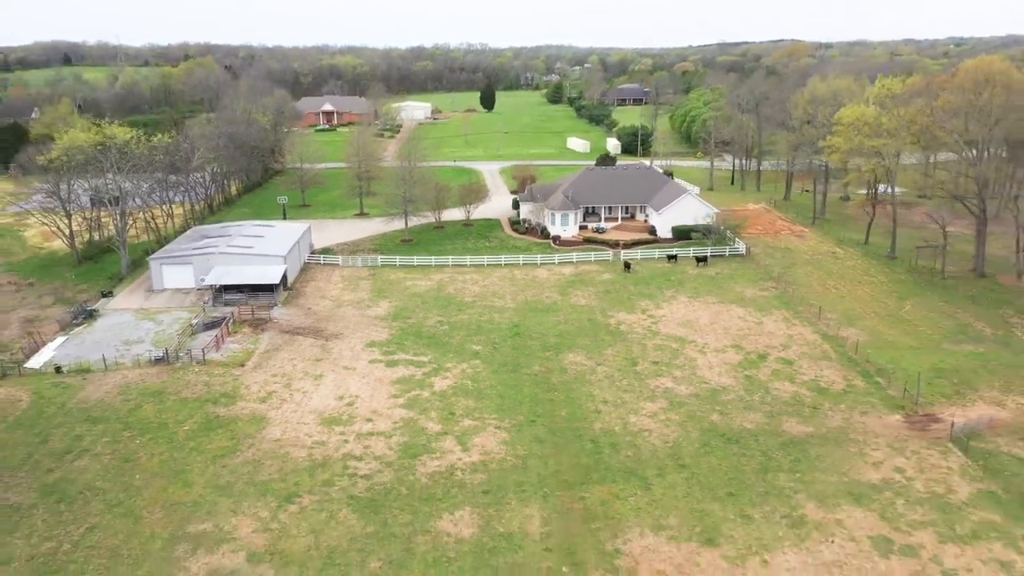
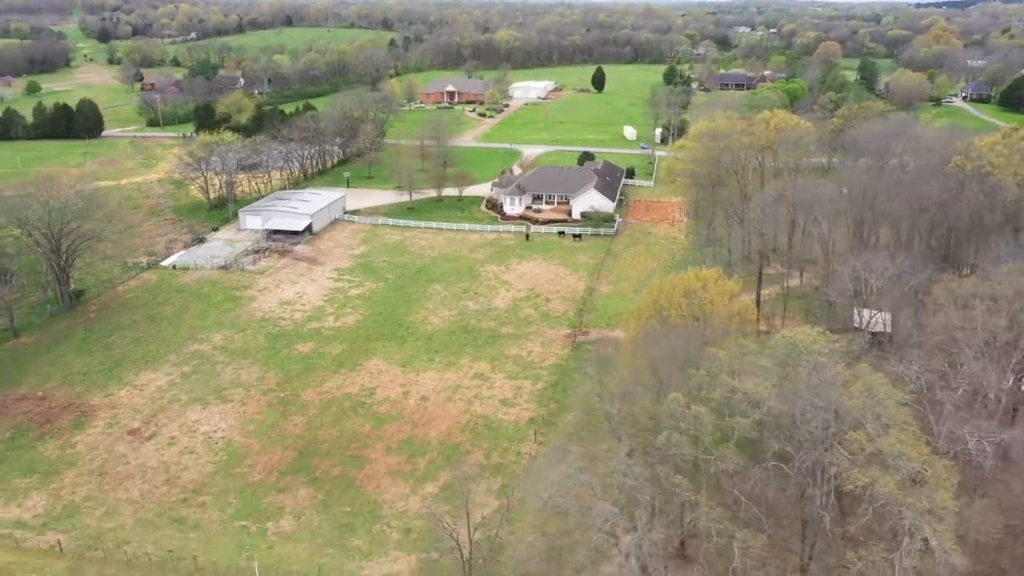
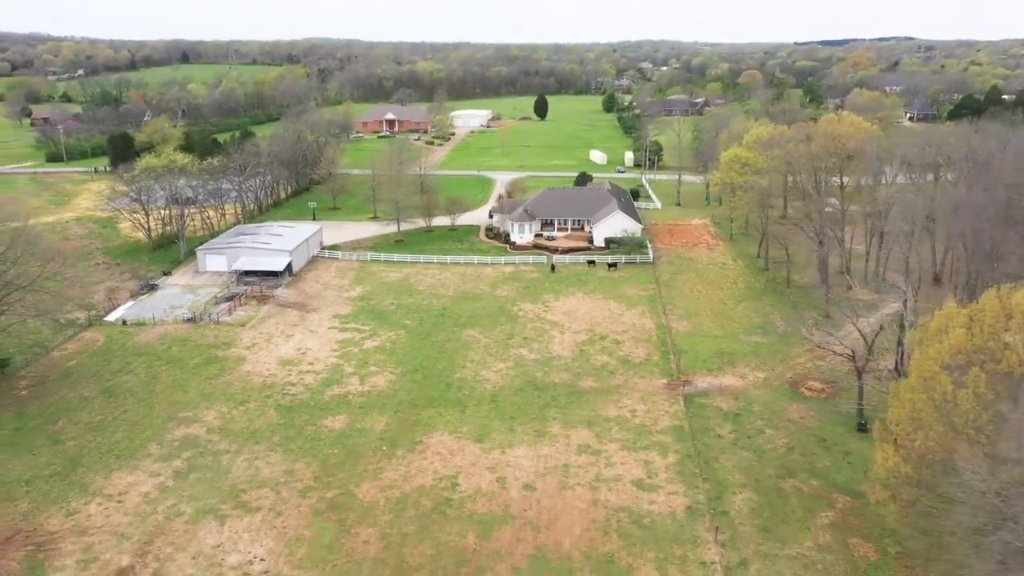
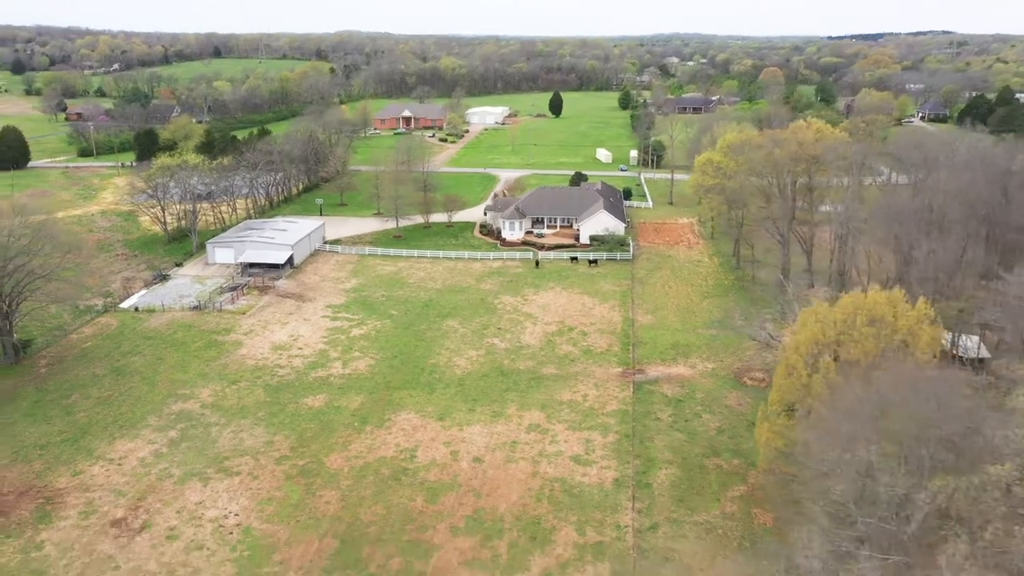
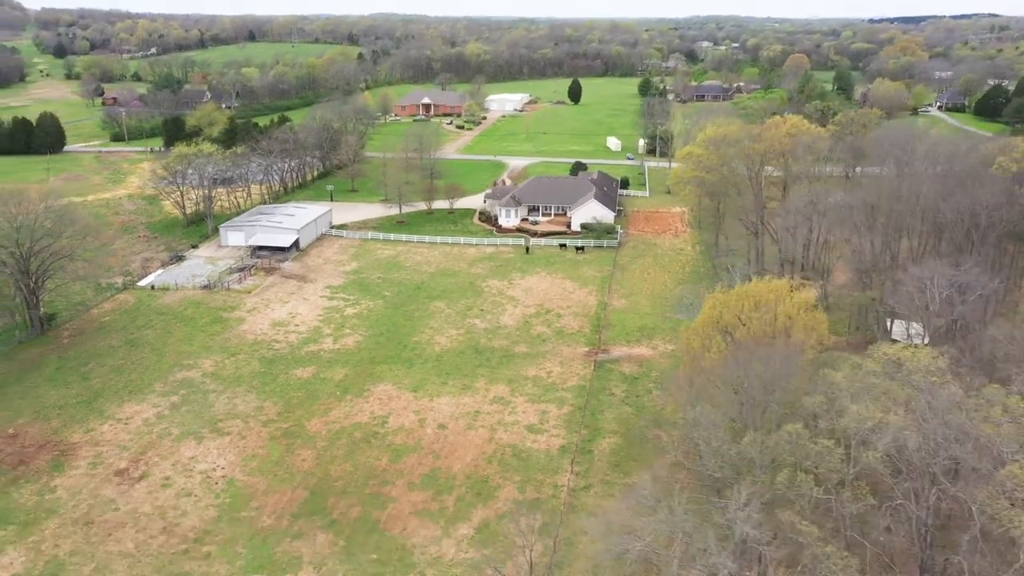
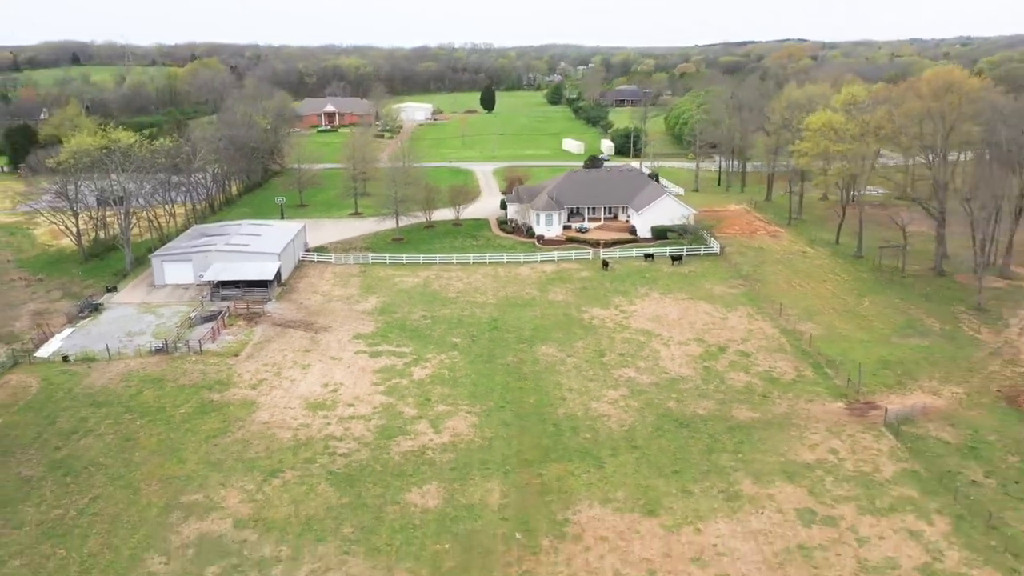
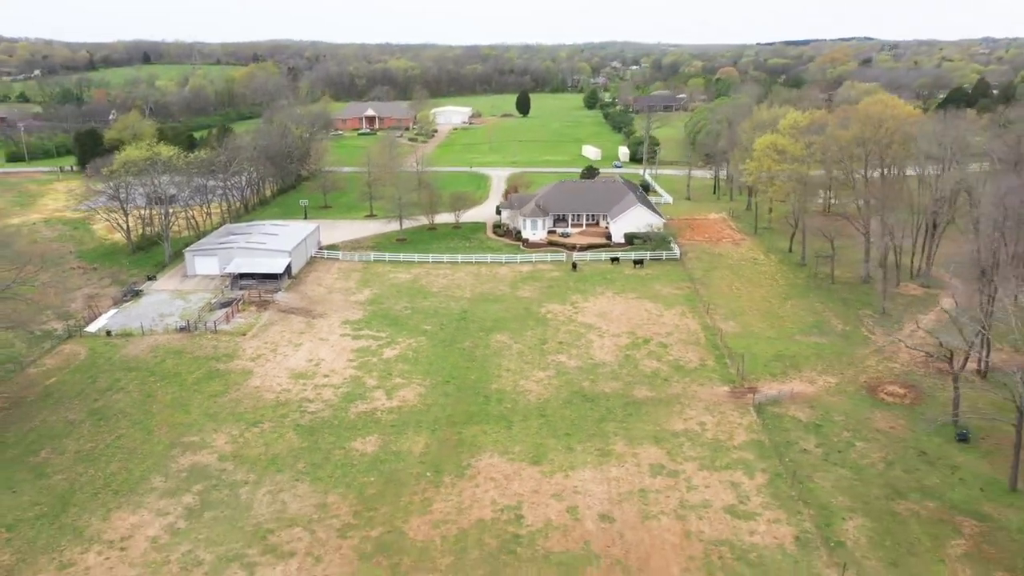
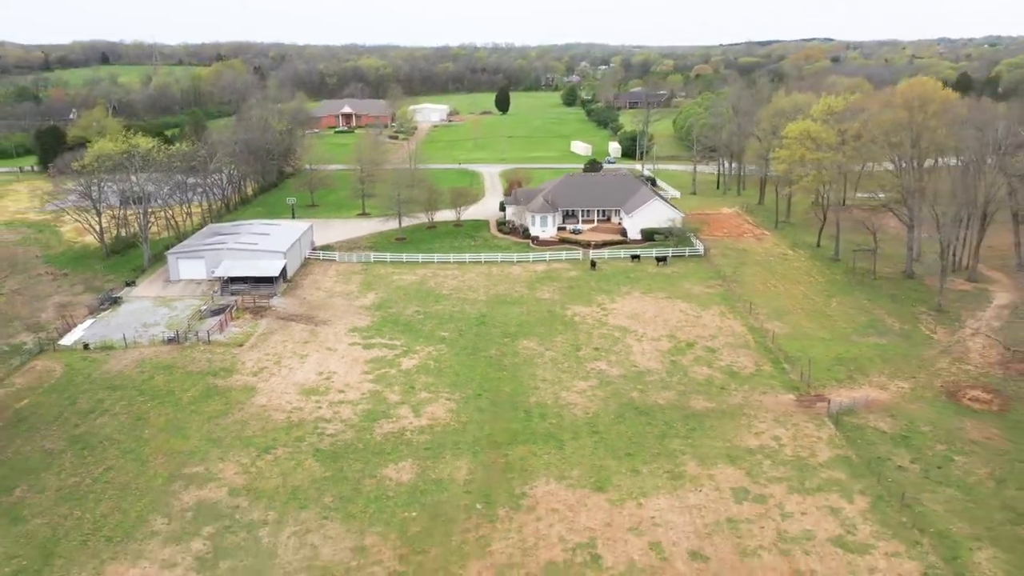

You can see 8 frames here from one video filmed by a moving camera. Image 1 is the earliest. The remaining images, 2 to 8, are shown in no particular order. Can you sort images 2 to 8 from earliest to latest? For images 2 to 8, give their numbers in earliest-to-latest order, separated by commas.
6, 8, 7, 3, 4, 5, 2
